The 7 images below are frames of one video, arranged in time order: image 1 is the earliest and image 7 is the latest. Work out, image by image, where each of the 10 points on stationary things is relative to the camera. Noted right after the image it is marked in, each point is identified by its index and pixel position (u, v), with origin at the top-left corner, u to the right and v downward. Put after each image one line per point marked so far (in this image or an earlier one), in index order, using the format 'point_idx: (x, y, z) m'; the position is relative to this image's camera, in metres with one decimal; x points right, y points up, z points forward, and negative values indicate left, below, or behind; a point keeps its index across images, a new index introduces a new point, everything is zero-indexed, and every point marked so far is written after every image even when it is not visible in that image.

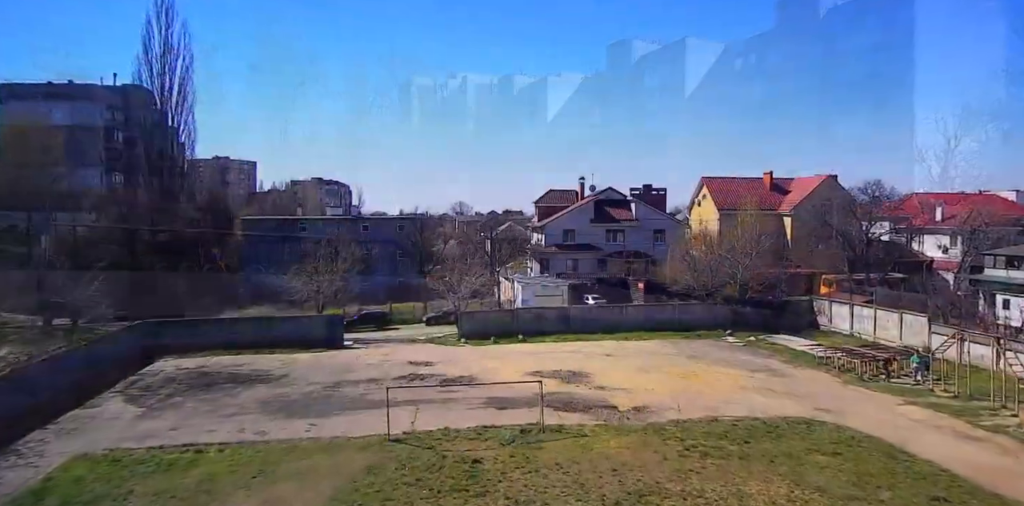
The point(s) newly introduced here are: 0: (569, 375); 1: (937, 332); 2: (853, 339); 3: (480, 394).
0: (+1.2, -2.7, +15.4) m
1: (+10.2, -1.9, +16.8) m
2: (+9.5, -2.4, +19.6) m
3: (-0.7, -2.8, +14.0) m
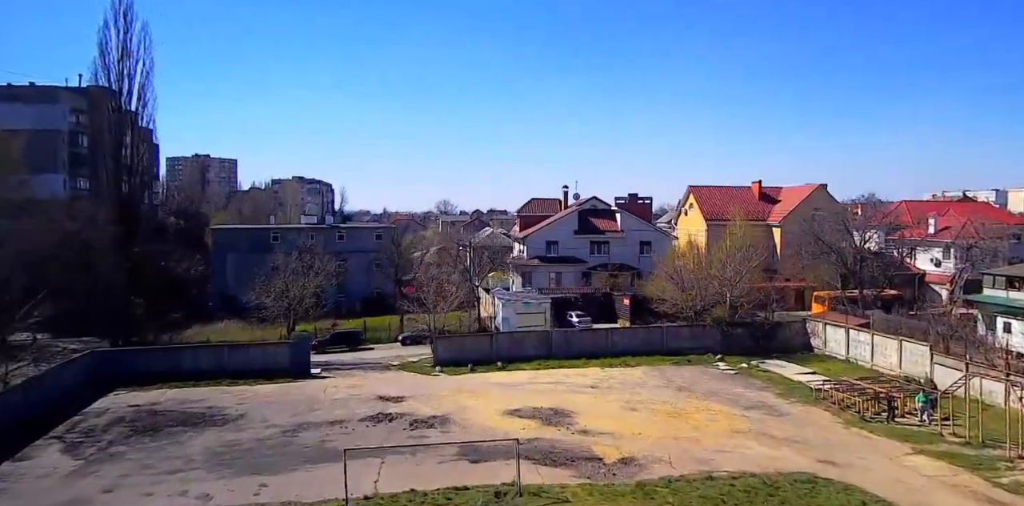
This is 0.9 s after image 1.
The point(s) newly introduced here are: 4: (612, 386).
0: (+0.8, -3.3, +14.3) m
1: (+9.6, -2.5, +15.9) m
2: (+8.9, -3.0, +18.6) m
3: (-1.1, -3.4, +12.8) m
4: (+2.4, -3.2, +16.7) m
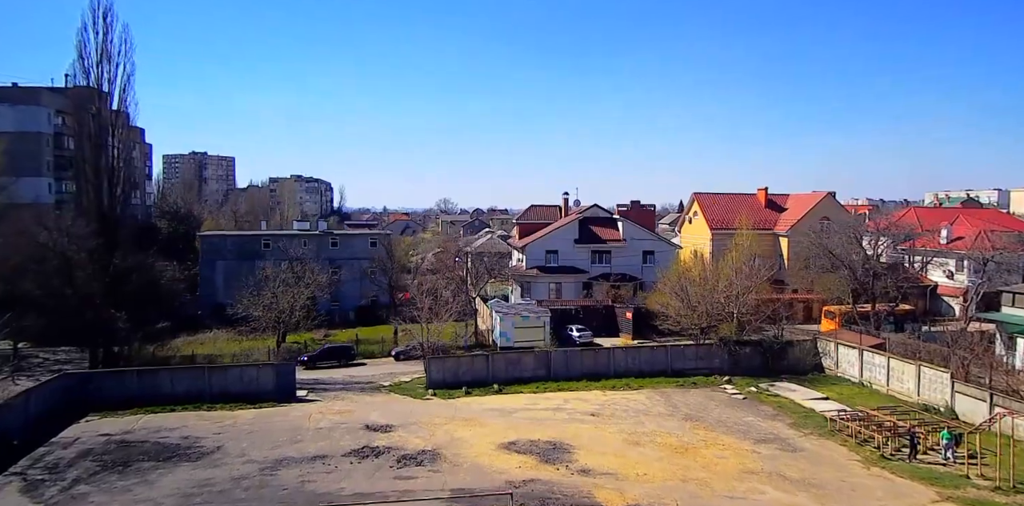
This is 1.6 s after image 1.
0: (+0.7, -3.8, +13.4) m
1: (+9.6, -3.0, +14.9) m
2: (+8.9, -3.4, +17.7) m
3: (-1.2, -3.9, +11.9) m
4: (+2.3, -3.6, +15.8) m
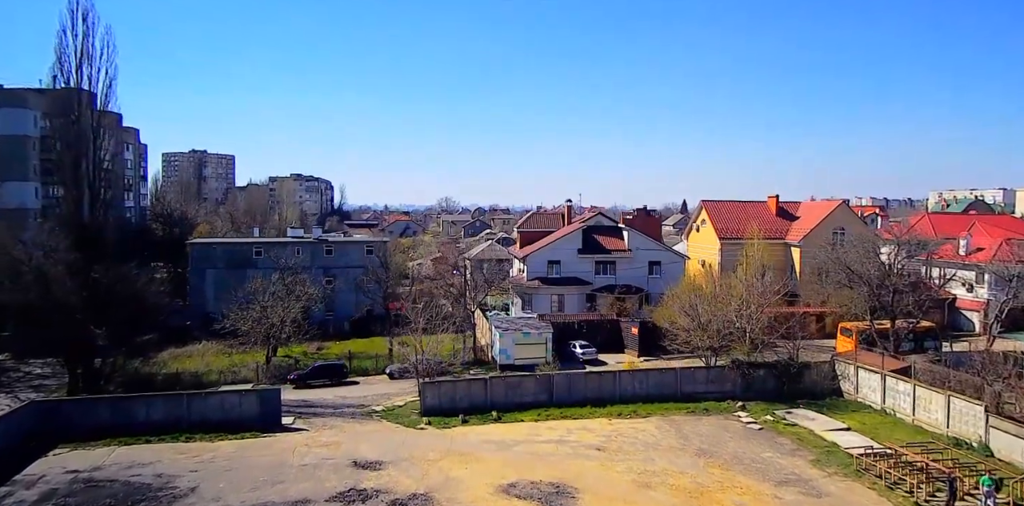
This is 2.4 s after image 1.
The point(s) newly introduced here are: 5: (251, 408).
0: (+0.7, -4.2, +12.2) m
1: (+9.5, -3.4, +13.8) m
2: (+8.8, -3.9, +16.6) m
3: (-1.2, -4.4, +10.8) m
4: (+2.3, -4.1, +14.7) m
5: (-6.2, -3.7, +16.6) m
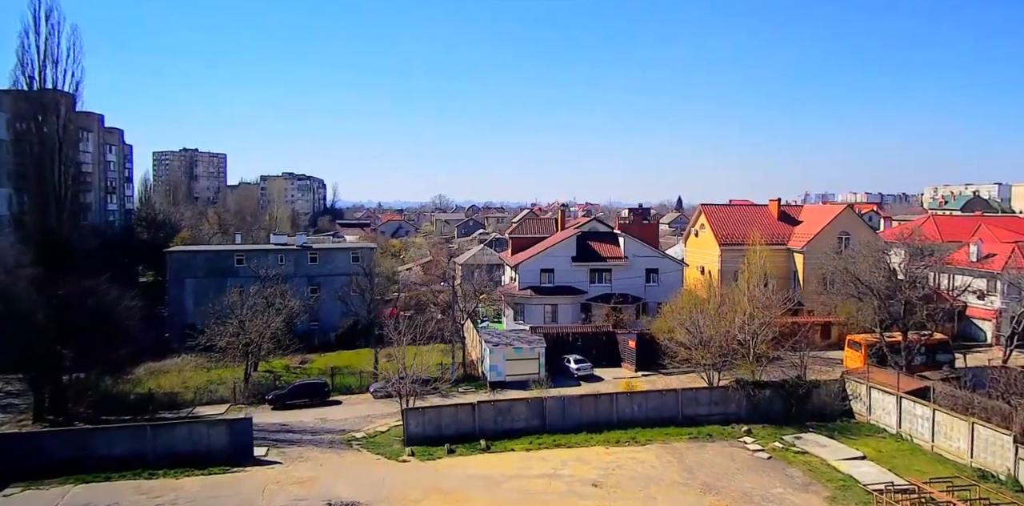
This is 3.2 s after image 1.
0: (+0.5, -4.6, +11.1) m
1: (+9.3, -3.8, +12.7) m
2: (+8.6, -4.2, +15.5) m
3: (-1.4, -4.8, +9.6) m
4: (+2.1, -4.4, +13.5) m
5: (-6.4, -4.1, +15.4) m
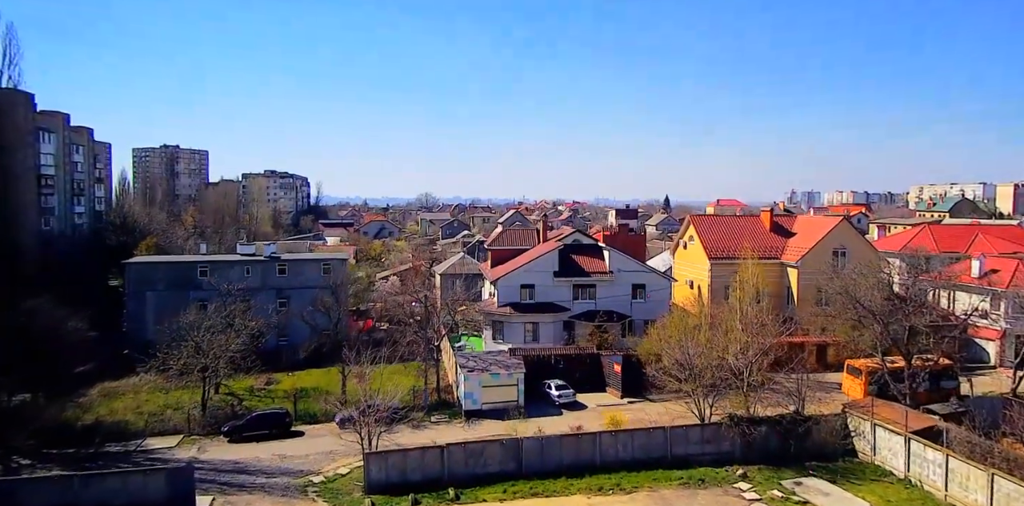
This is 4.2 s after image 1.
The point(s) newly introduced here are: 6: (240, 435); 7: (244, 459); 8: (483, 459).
0: (0.0, -5.2, +9.6) m
1: (+8.8, -4.4, +11.3) m
2: (+8.1, -4.8, +14.1) m
3: (-1.9, -5.4, +8.1) m
4: (+1.6, -5.0, +12.0) m
5: (-7.0, -4.6, +13.8) m
6: (-7.5, -5.0, +19.5) m
7: (-6.8, -5.1, +17.7) m
8: (-0.6, -4.4, +14.9) m
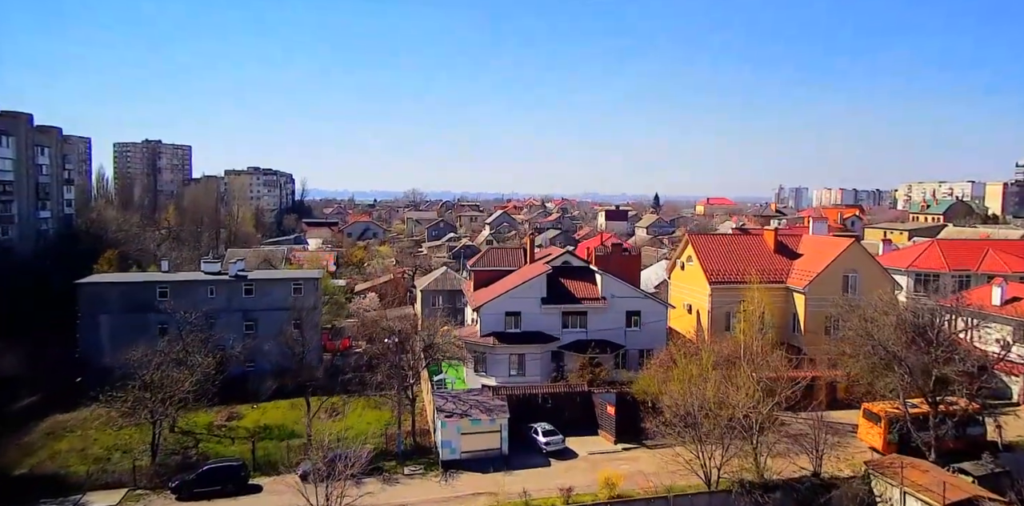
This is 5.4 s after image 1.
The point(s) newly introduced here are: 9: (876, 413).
0: (-0.3, -6.1, +7.6) m
1: (+8.5, -5.3, +9.5) m
2: (+7.7, -5.7, +12.2) m
3: (-2.1, -6.3, +6.1) m
4: (+1.2, -5.9, +10.1) m
5: (-7.3, -5.5, +11.7) m
6: (-8.0, -5.9, +17.4) m
7: (-7.2, -6.0, +15.6) m
8: (-1.0, -5.3, +13.0) m
9: (+9.3, -4.0, +17.8) m
